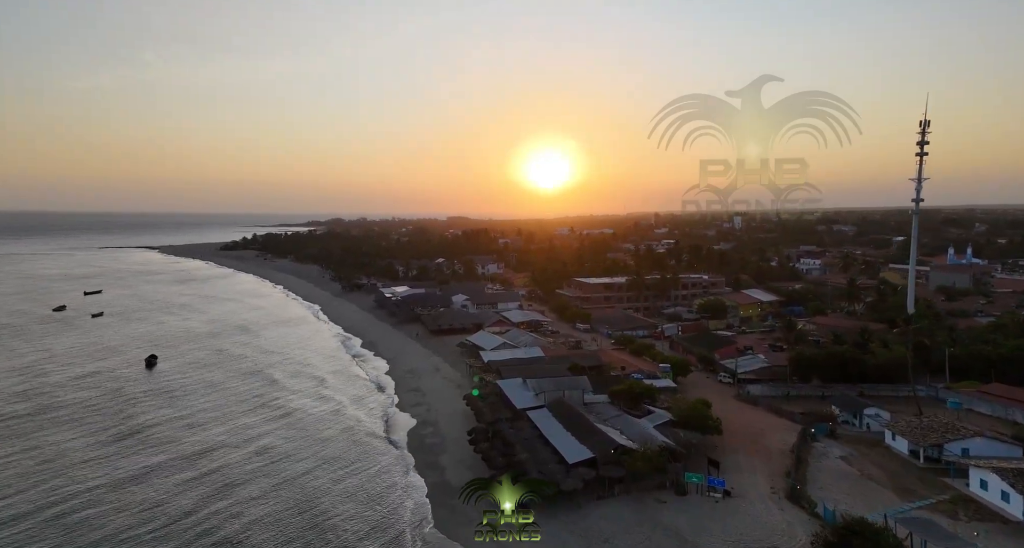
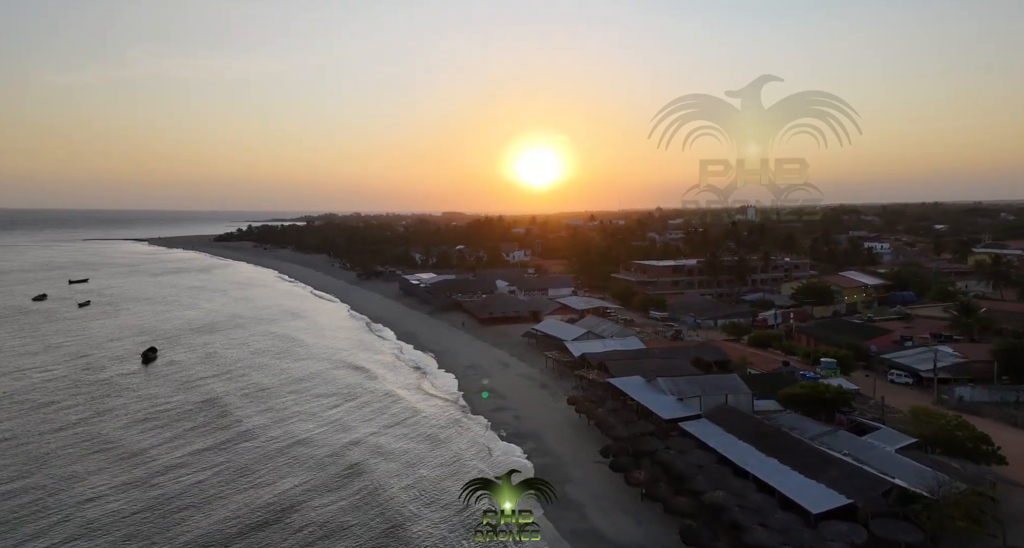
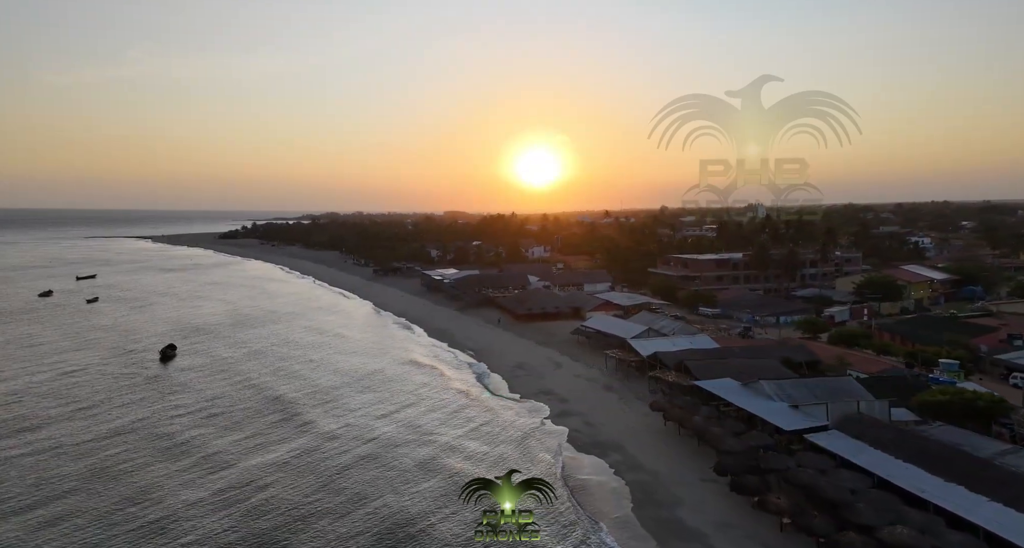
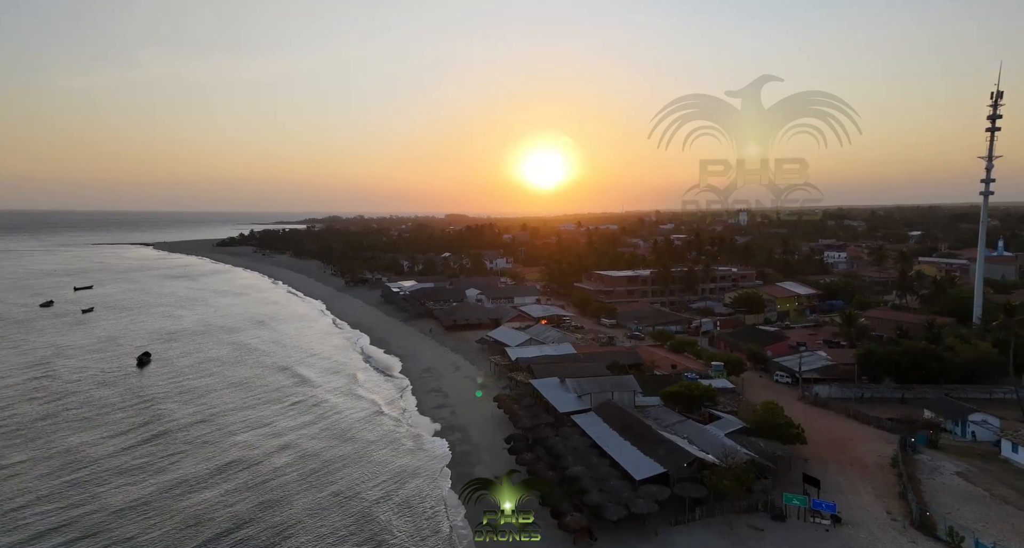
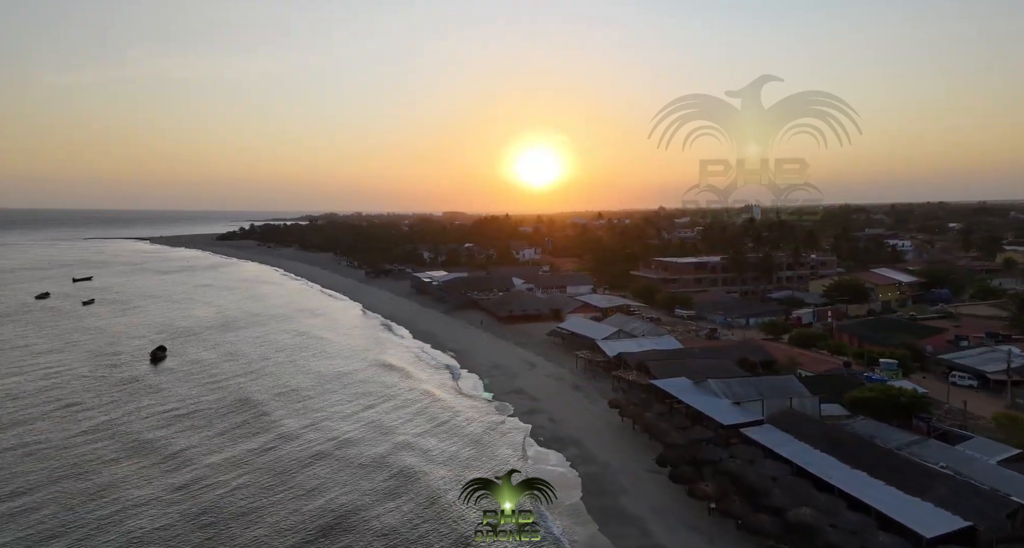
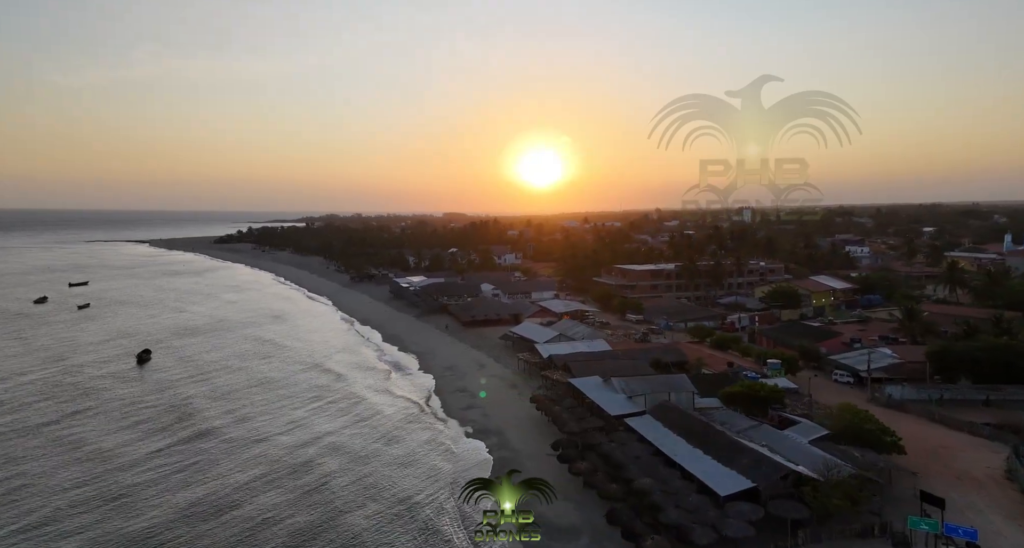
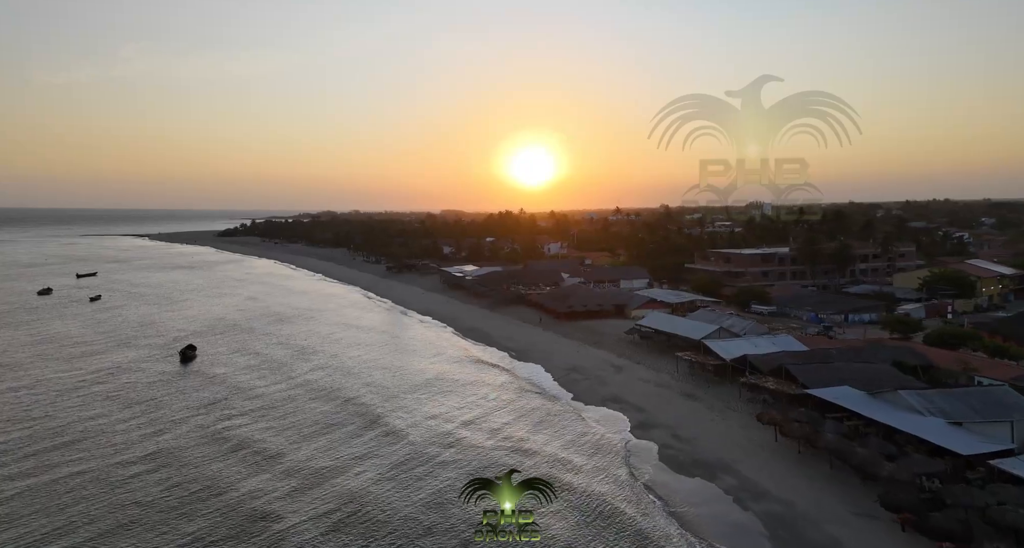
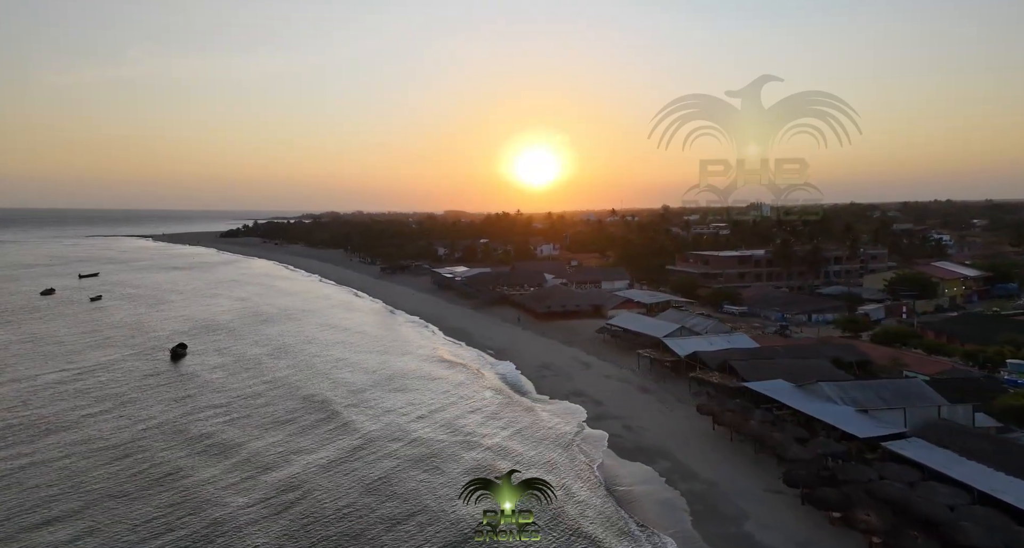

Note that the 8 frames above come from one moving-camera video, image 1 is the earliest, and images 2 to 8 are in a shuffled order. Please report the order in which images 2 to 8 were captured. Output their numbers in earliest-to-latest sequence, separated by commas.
4, 6, 2, 5, 3, 8, 7
